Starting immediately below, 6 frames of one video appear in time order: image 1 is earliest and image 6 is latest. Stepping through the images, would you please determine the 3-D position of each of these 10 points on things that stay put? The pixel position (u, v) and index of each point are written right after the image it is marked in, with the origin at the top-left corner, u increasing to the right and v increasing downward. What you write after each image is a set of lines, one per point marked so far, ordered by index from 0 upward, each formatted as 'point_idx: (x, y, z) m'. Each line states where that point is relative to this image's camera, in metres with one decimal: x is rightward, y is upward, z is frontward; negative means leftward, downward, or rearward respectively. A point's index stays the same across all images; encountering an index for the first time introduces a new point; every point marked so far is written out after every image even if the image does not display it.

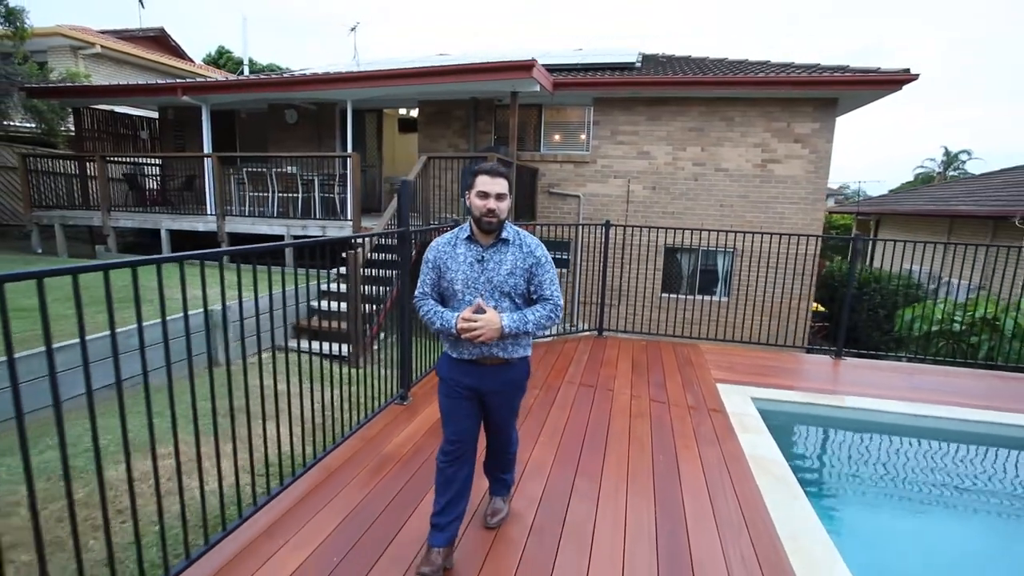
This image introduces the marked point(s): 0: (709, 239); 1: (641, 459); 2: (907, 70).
0: (+3.1, +0.7, +8.0) m
1: (+0.7, -0.9, +2.9) m
2: (+5.0, +2.8, +6.5) m
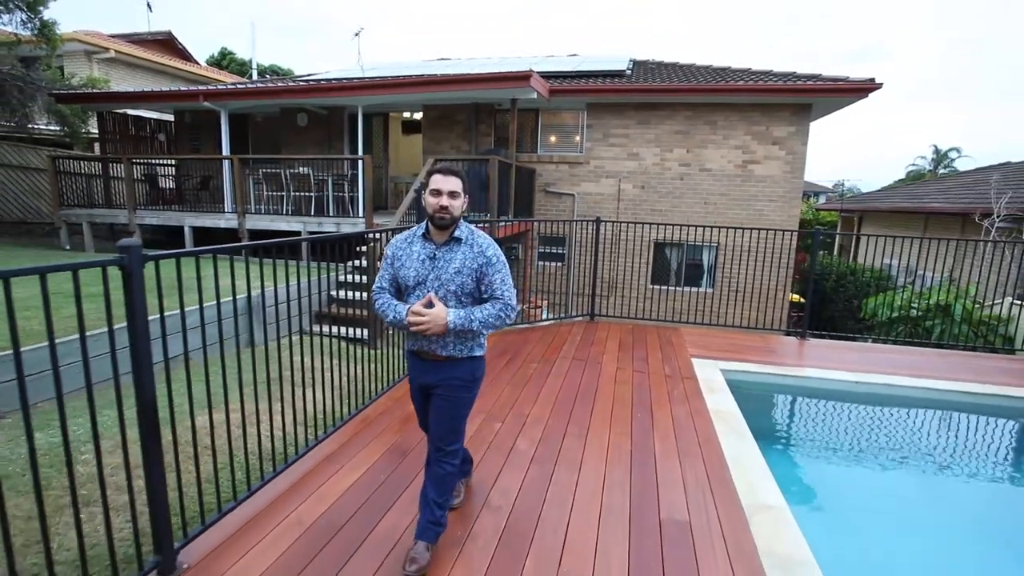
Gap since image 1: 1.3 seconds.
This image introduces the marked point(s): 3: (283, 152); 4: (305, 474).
0: (+3.0, +0.9, +8.6) m
1: (+0.7, -0.8, +3.5) m
2: (+5.0, +2.9, +7.1) m
3: (-4.7, +2.8, +10.5) m
4: (-1.1, -1.0, +2.7) m
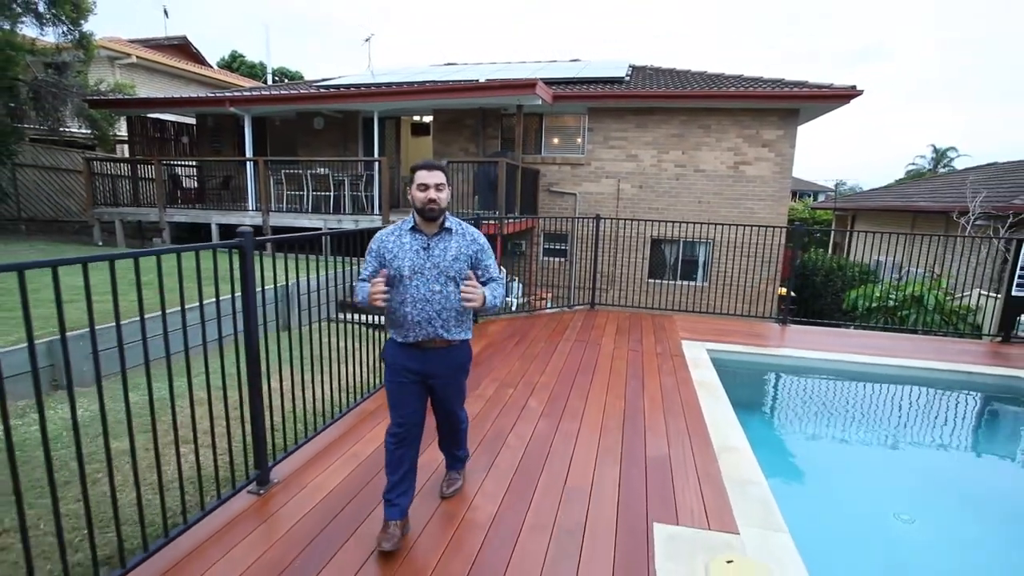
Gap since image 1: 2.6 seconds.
0: (+3.1, +1.0, +9.2) m
1: (+0.8, -0.7, +4.0) m
2: (+5.1, +3.0, +7.7) m
3: (-4.6, +2.9, +11.1) m
4: (-1.0, -0.9, +3.2) m
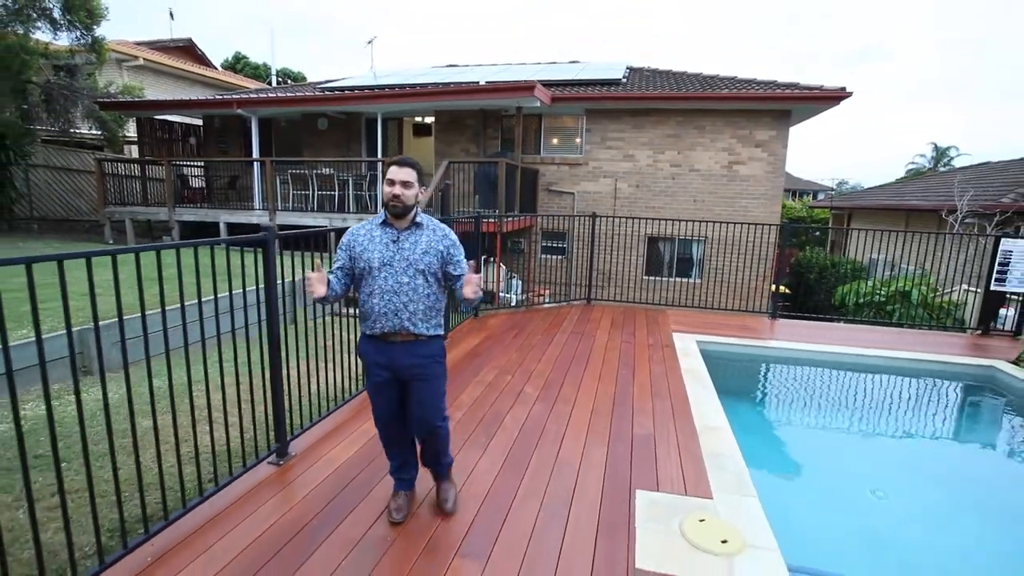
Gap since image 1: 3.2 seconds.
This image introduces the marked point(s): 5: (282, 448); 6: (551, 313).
0: (+3.1, +1.1, +9.4) m
1: (+0.8, -0.7, +4.3) m
2: (+5.1, +3.1, +7.9) m
3: (-4.6, +2.9, +11.3) m
4: (-1.0, -0.8, +3.5) m
5: (-1.2, -0.8, +2.8) m
6: (+0.5, -0.3, +6.2) m
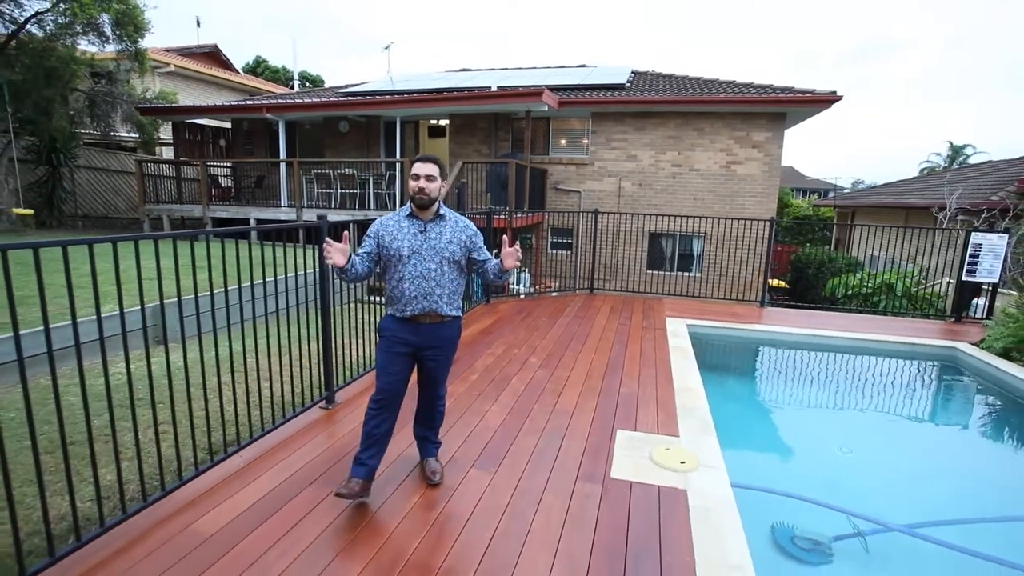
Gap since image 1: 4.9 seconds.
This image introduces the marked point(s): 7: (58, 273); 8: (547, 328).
0: (+3.3, +1.2, +9.9) m
1: (+0.9, -0.5, +4.8) m
2: (+5.2, +3.2, +8.4) m
3: (-4.3, +3.1, +12.0) m
4: (-1.0, -0.7, +4.1) m
5: (-1.2, -0.7, +3.4) m
6: (+0.6, -0.2, +6.8) m
7: (-6.0, +0.2, +6.8) m
8: (+0.4, -0.4, +5.4) m
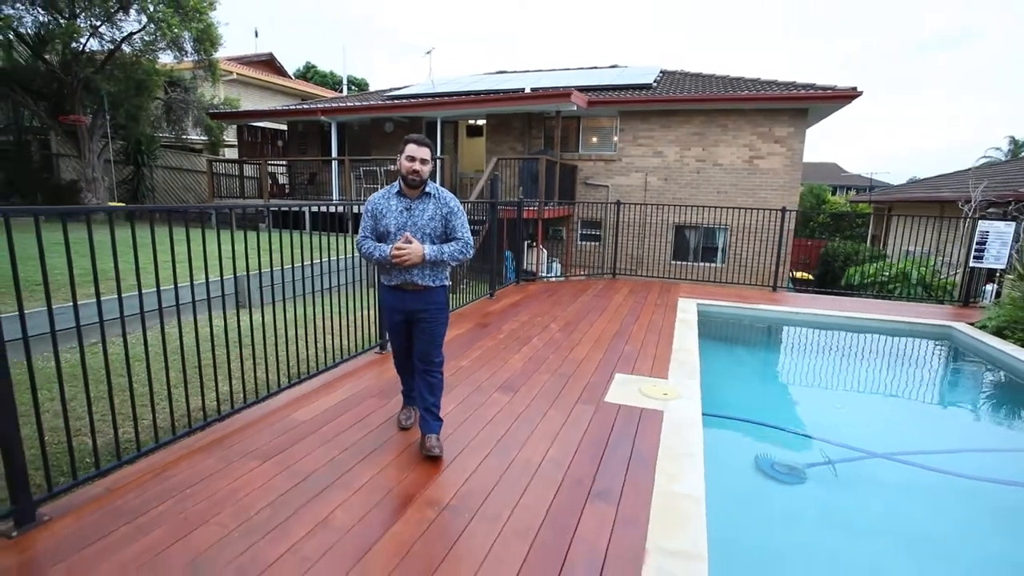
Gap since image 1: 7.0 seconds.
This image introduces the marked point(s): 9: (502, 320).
0: (+3.9, +1.4, +10.3) m
1: (+1.1, -0.3, +5.5) m
2: (+5.8, +3.4, +8.7) m
3: (-3.5, +3.4, +13.0) m
4: (-0.8, -0.4, +4.9) m
5: (-1.0, -0.5, +4.1) m
6: (+1.0, +0.1, +7.4) m
7: (-5.6, +0.5, +7.9) m
8: (+0.7, -0.2, +6.0) m
9: (-0.1, -0.3, +5.1) m
